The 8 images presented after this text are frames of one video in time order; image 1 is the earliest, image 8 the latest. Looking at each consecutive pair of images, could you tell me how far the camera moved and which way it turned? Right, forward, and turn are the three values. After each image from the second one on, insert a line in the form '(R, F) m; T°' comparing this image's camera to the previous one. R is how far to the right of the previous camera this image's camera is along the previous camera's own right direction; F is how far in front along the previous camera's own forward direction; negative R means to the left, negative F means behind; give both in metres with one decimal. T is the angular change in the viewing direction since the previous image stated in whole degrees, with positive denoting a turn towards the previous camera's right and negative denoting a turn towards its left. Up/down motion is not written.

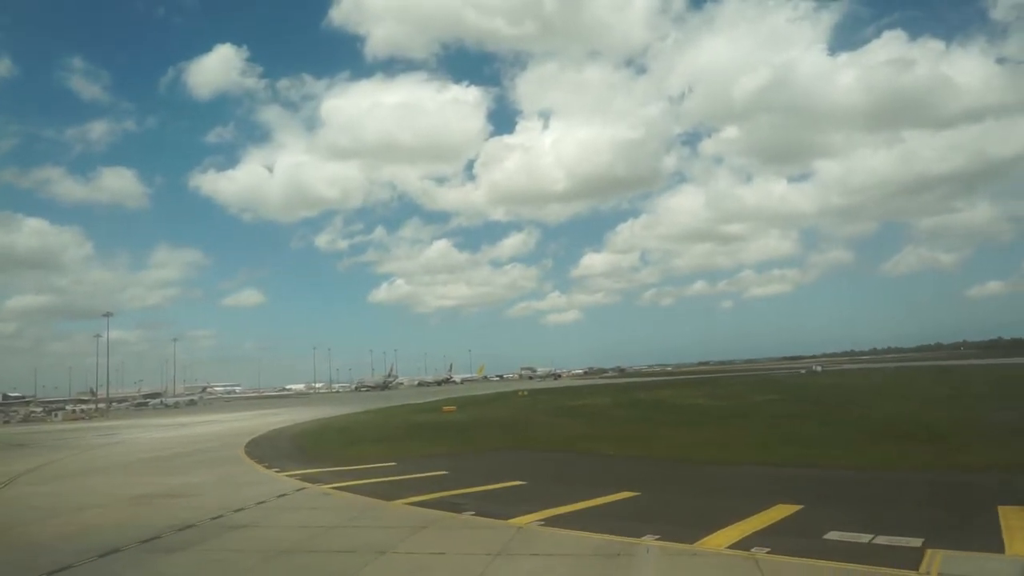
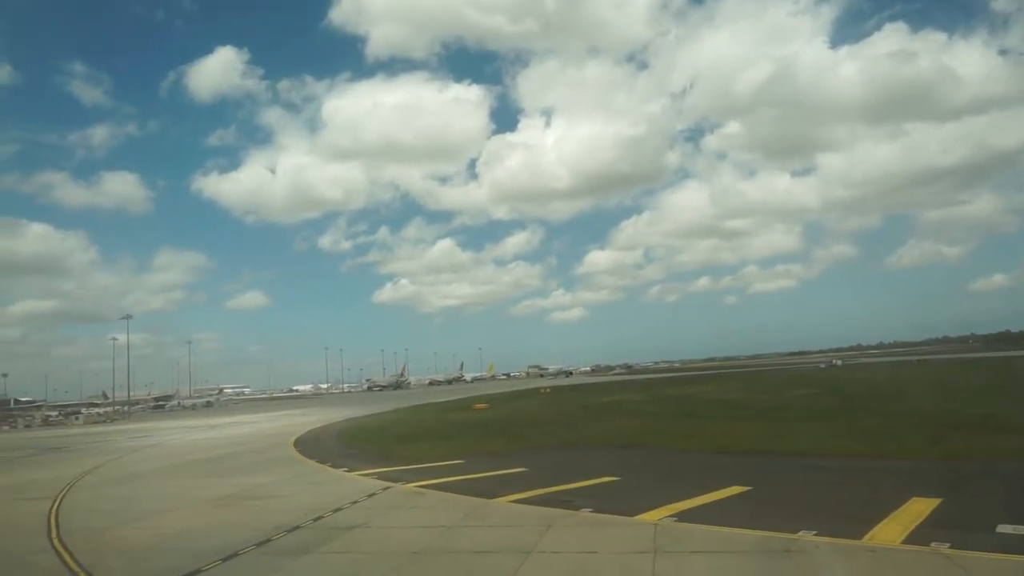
(-2.0, +0.5) m; 0°
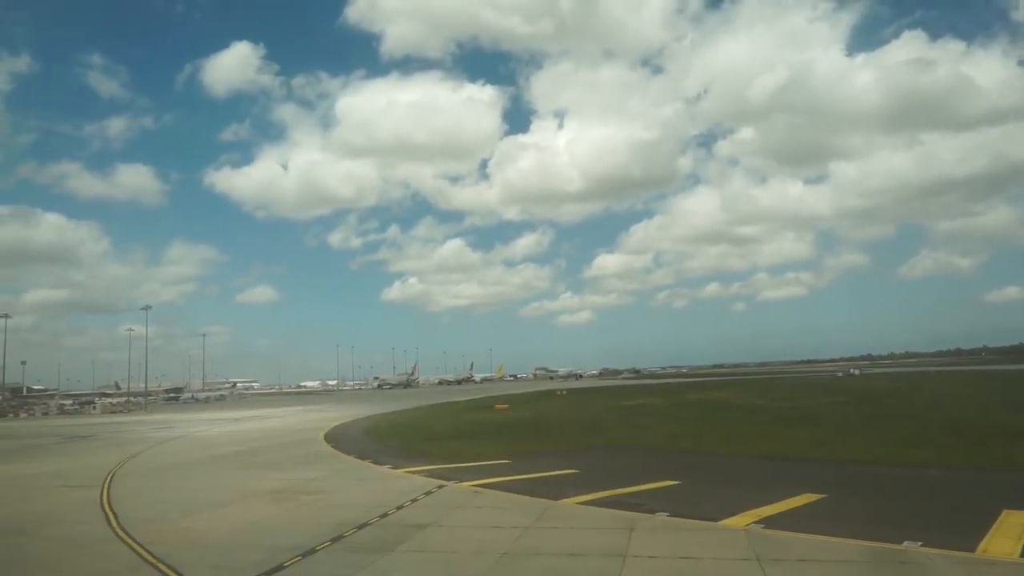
(-1.2, +0.3) m; -1°
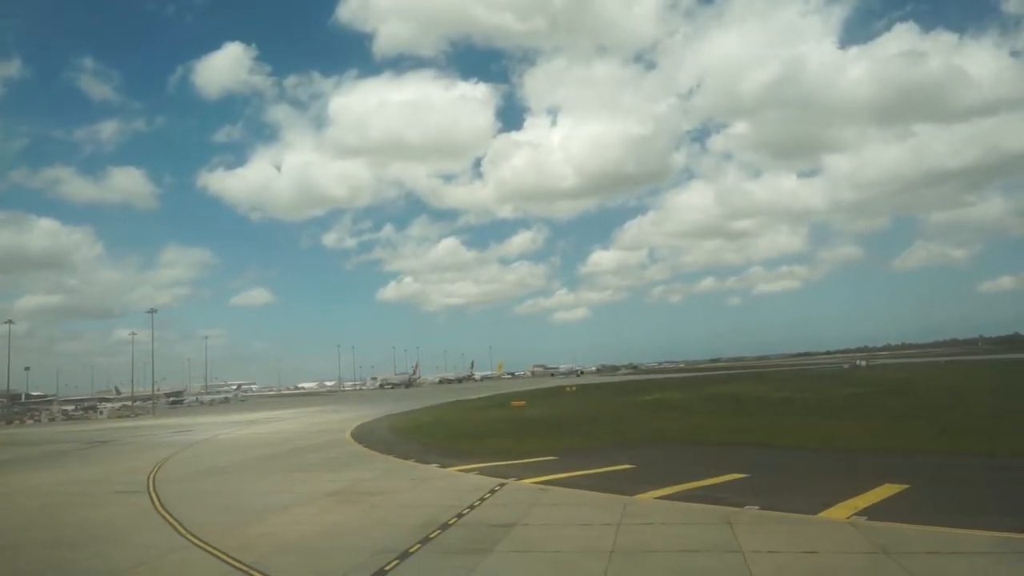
(-1.5, +0.4) m; 0°
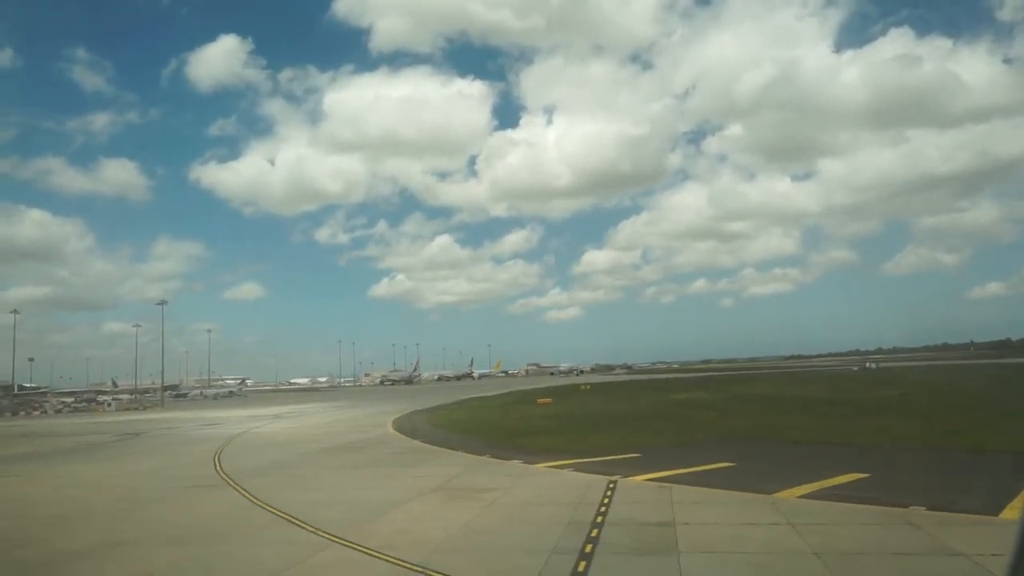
(-2.6, +0.7) m; +1°
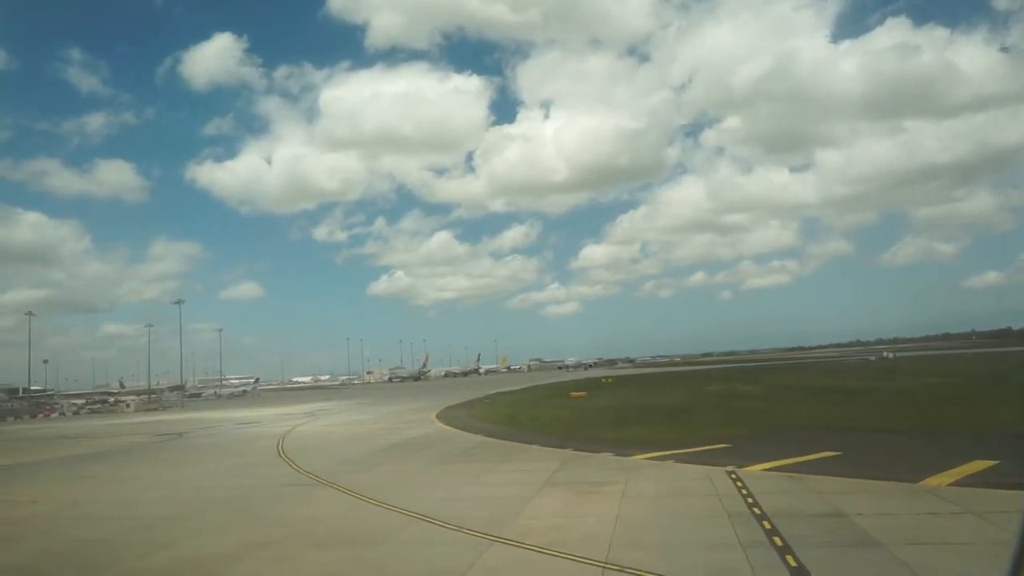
(-2.4, +0.6) m; 0°
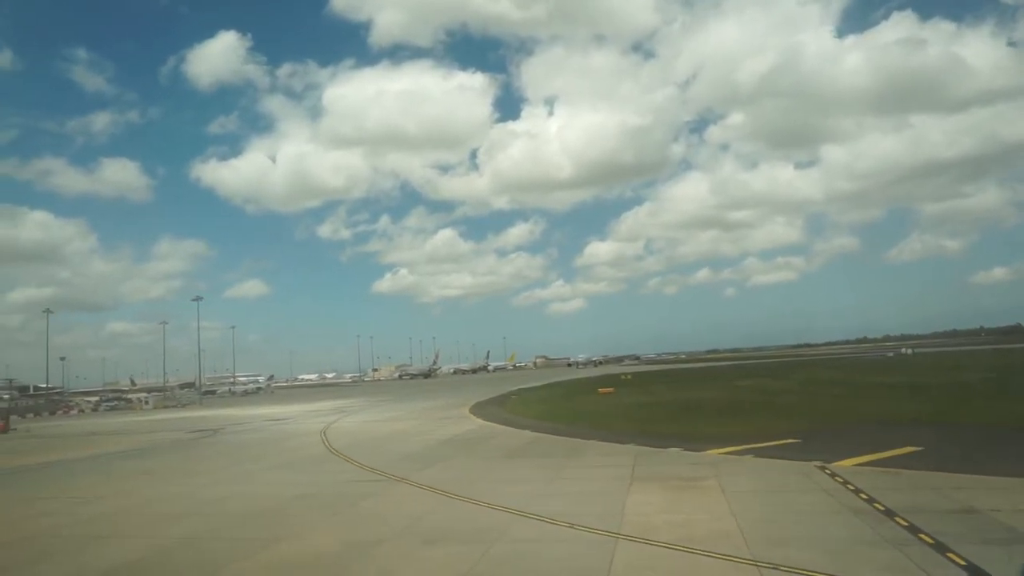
(-1.6, +0.4) m; 0°
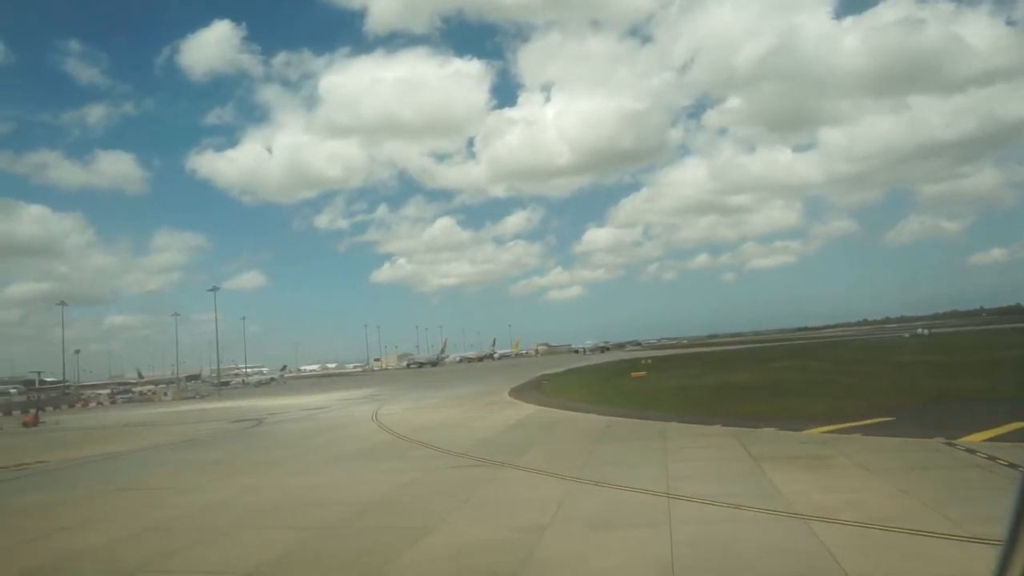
(-2.3, +0.6) m; 0°
